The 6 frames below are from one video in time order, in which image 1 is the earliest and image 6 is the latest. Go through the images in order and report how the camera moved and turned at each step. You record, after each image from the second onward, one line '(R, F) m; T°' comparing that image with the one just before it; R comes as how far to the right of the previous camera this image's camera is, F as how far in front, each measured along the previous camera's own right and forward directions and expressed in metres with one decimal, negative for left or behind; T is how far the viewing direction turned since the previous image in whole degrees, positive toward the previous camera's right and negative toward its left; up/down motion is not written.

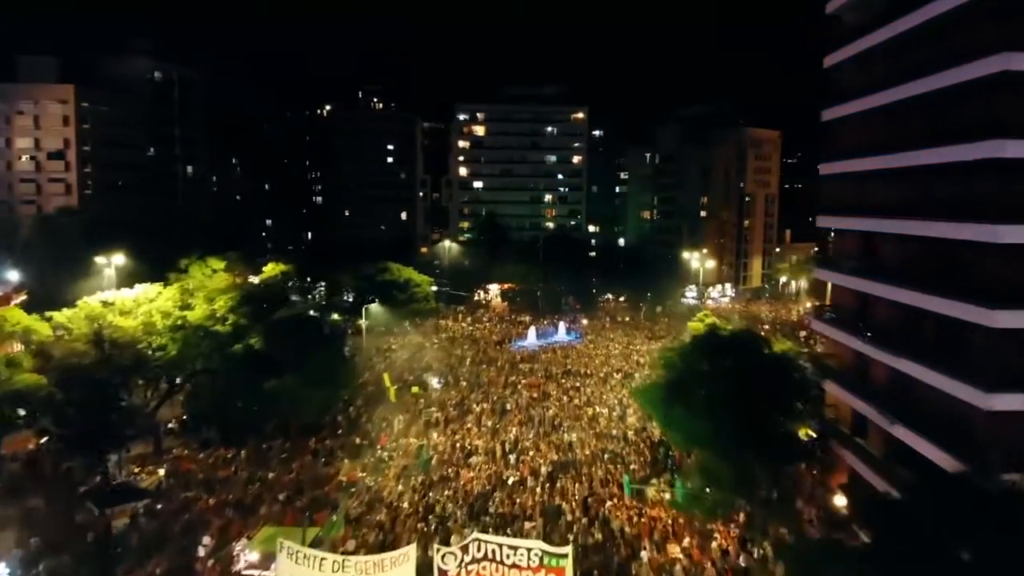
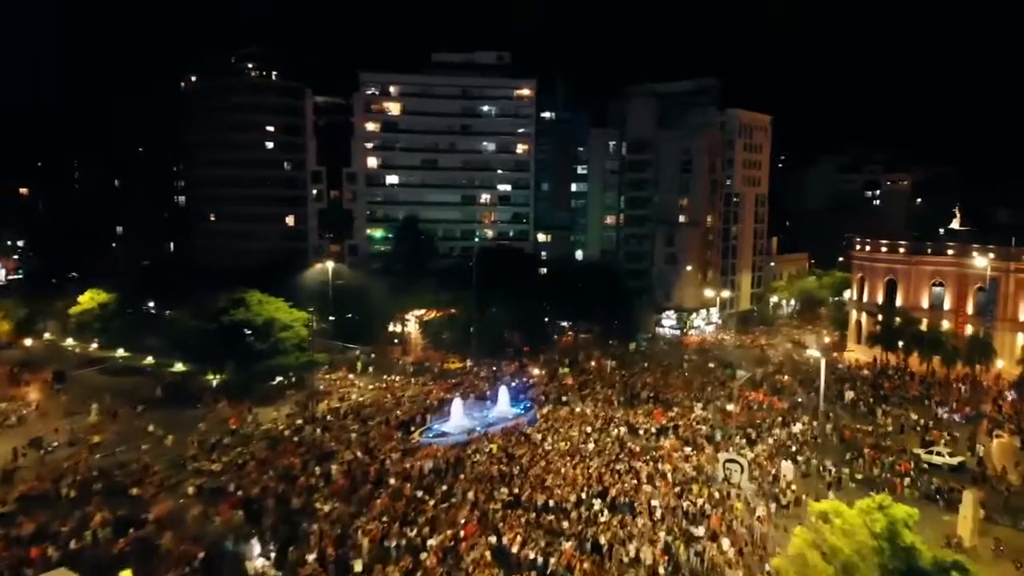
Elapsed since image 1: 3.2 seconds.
(+1.1, +17.1) m; +4°
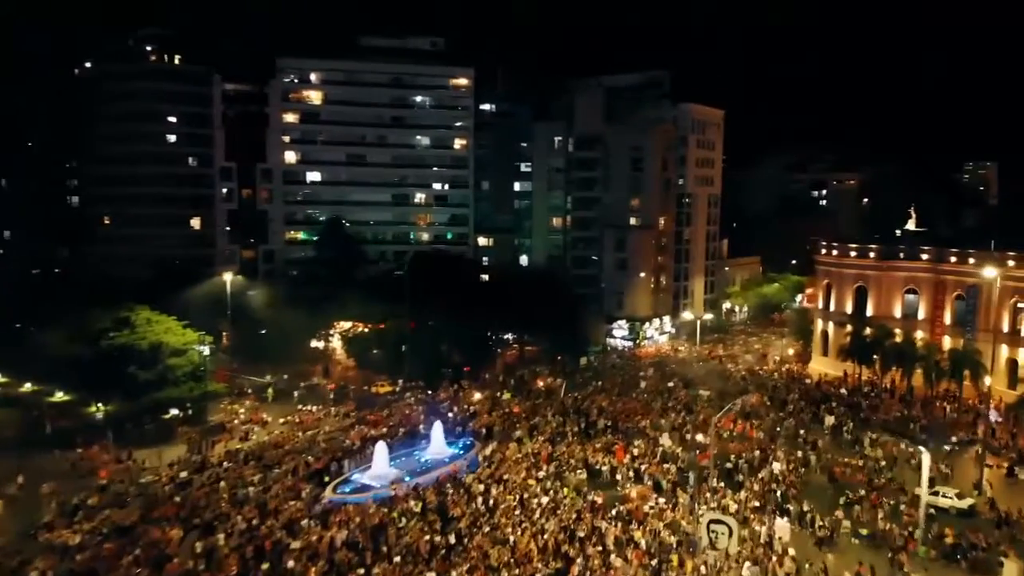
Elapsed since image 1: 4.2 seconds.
(+0.2, +5.0) m; +4°
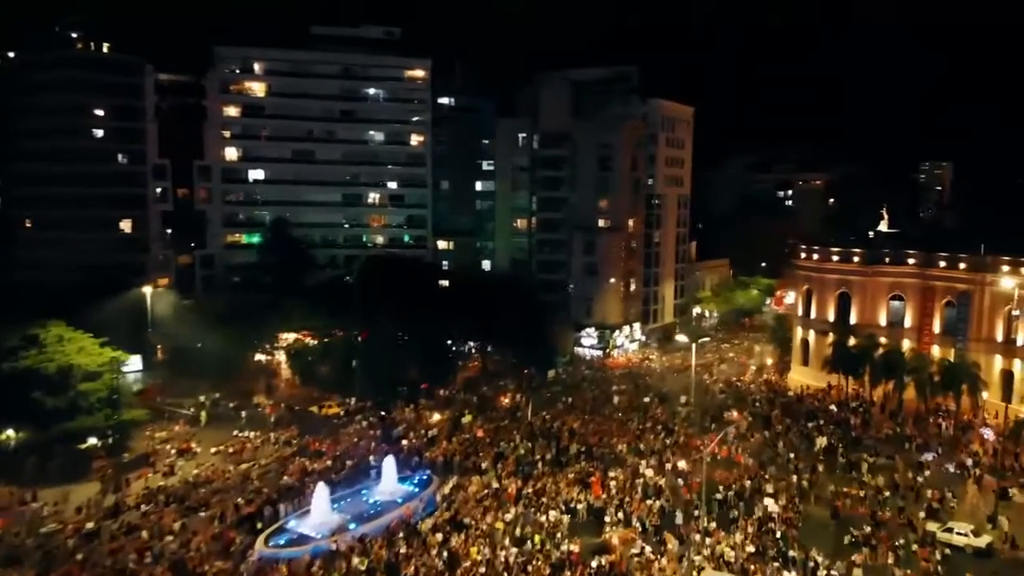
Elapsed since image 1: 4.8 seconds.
(0.0, +3.2) m; +3°
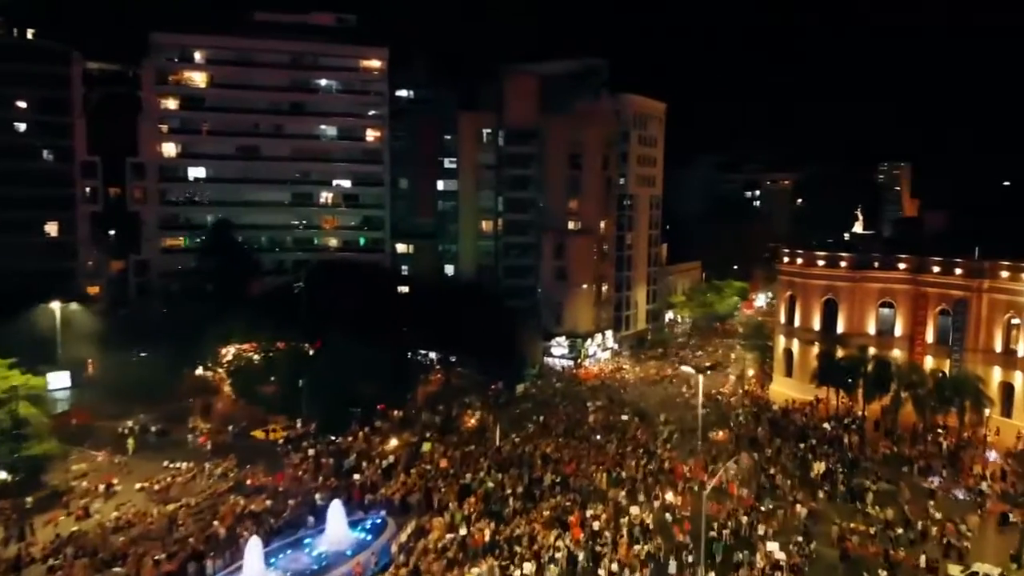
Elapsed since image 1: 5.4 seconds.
(-0.1, +3.1) m; +3°
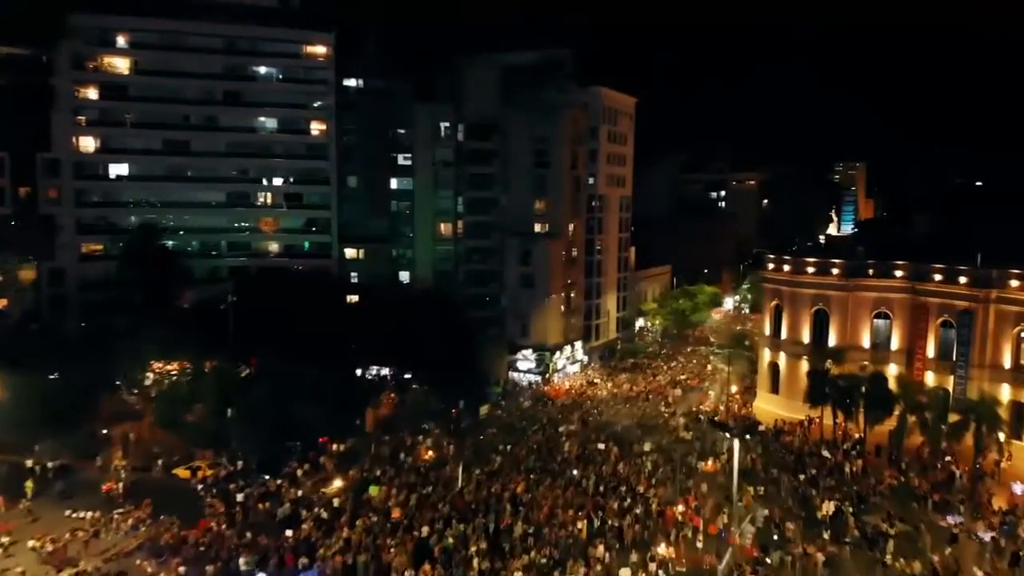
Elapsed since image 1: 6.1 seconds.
(-0.1, +3.7) m; +3°
